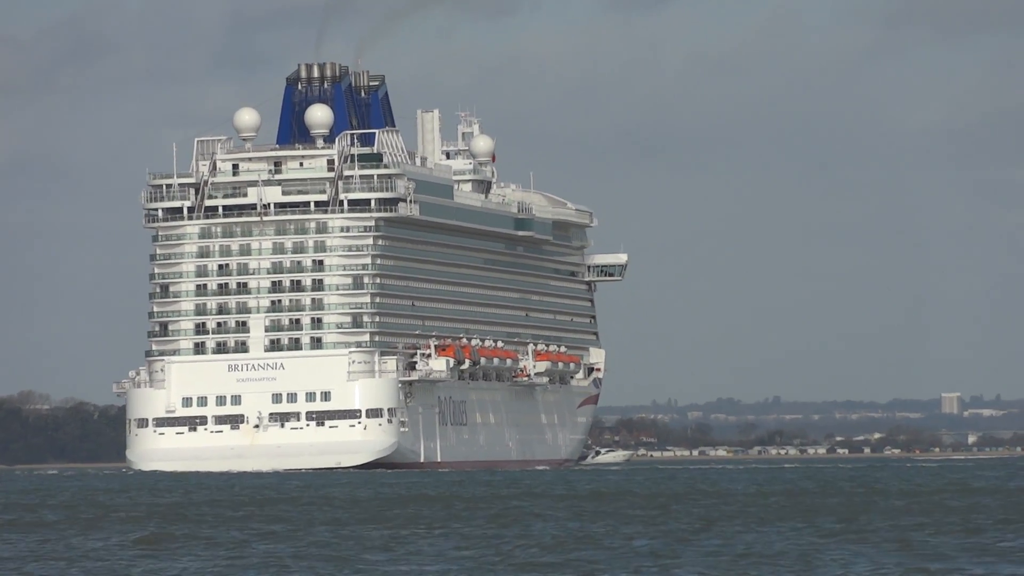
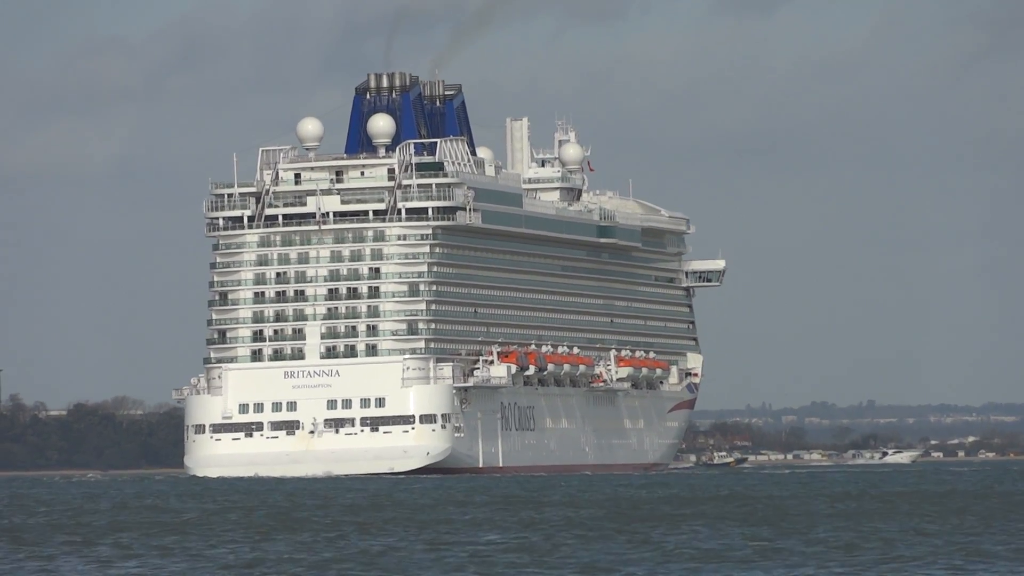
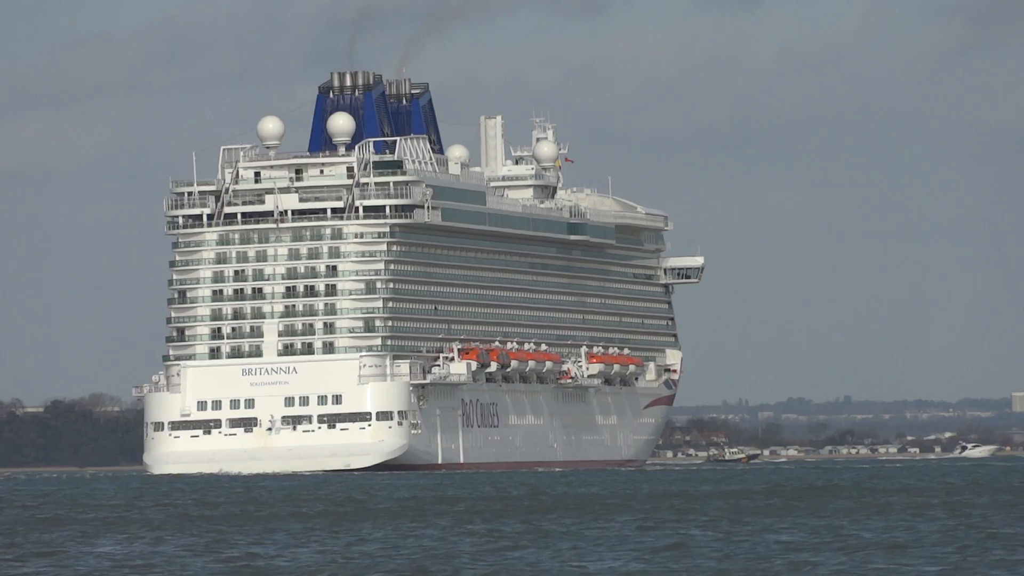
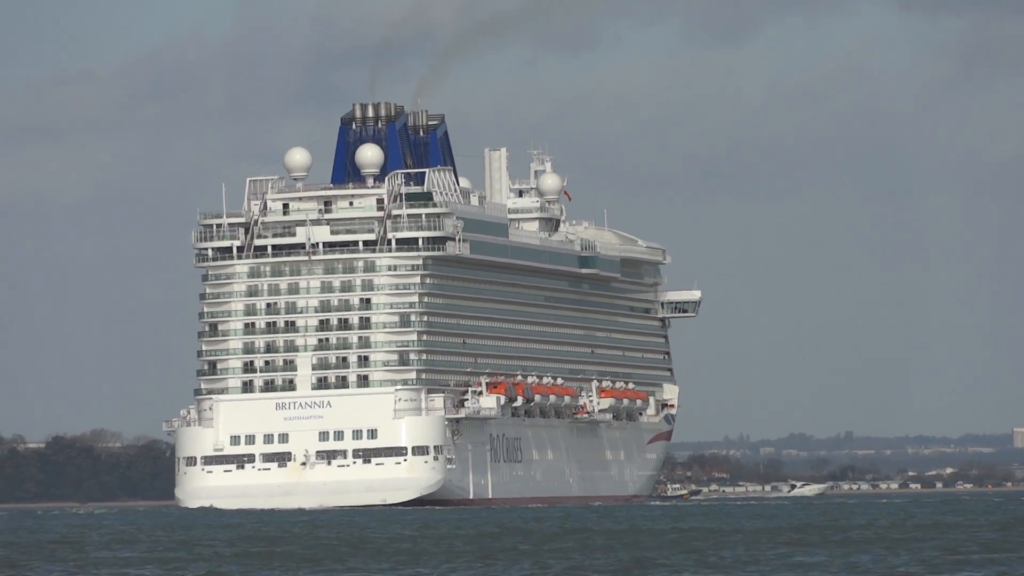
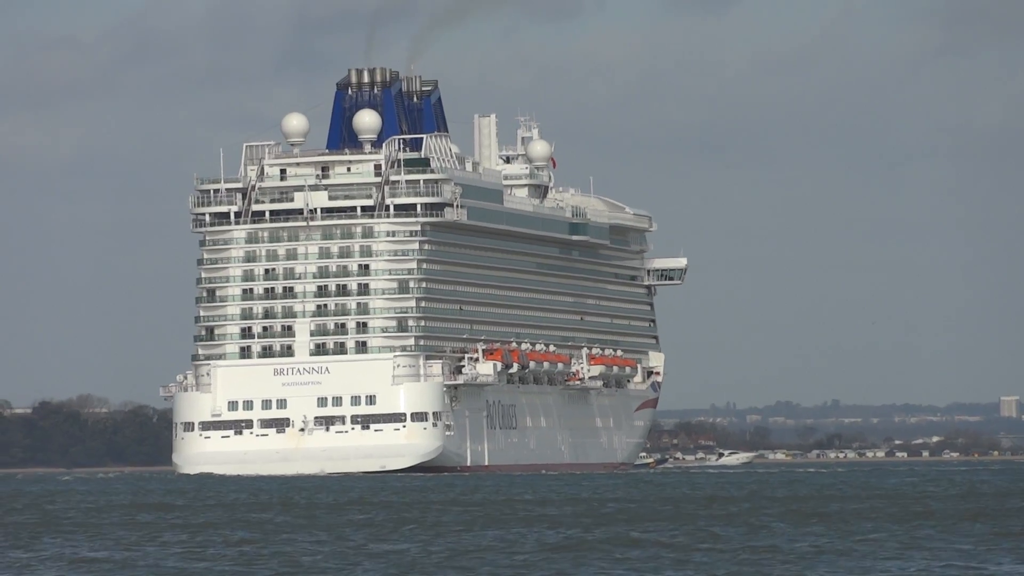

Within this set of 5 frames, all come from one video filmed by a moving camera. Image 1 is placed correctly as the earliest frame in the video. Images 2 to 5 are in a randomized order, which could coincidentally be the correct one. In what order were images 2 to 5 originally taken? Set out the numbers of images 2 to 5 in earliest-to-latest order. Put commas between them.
5, 4, 2, 3
